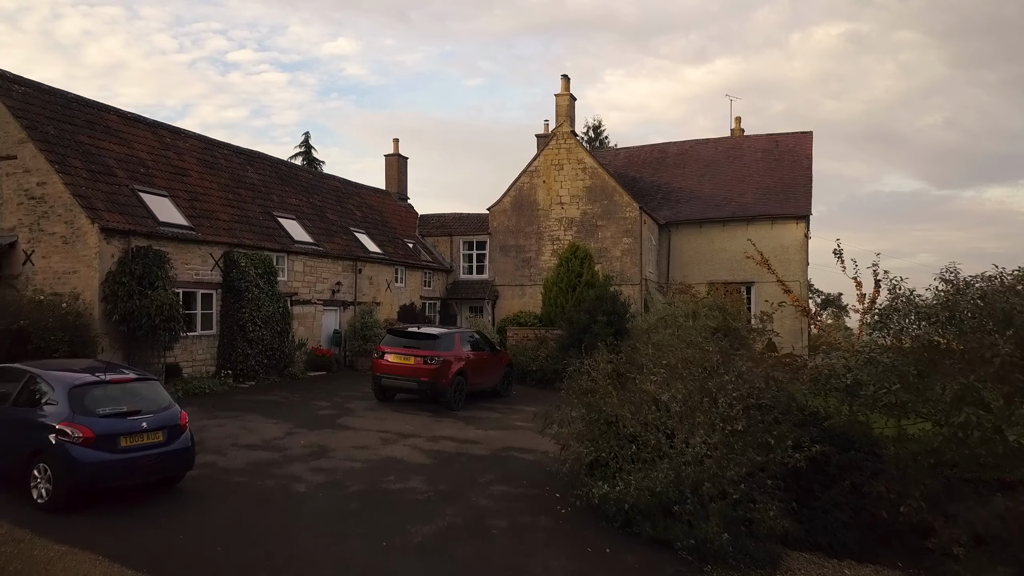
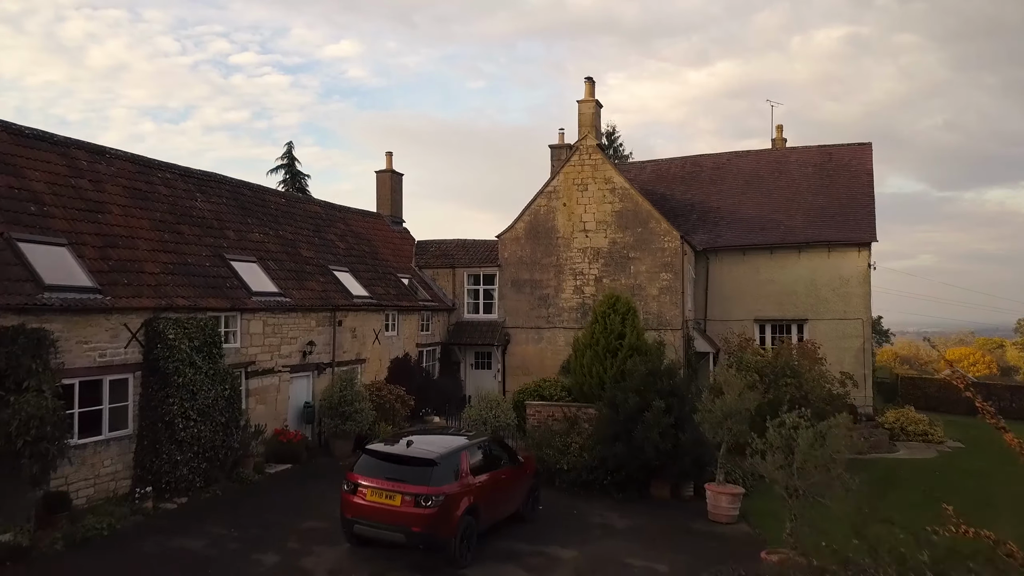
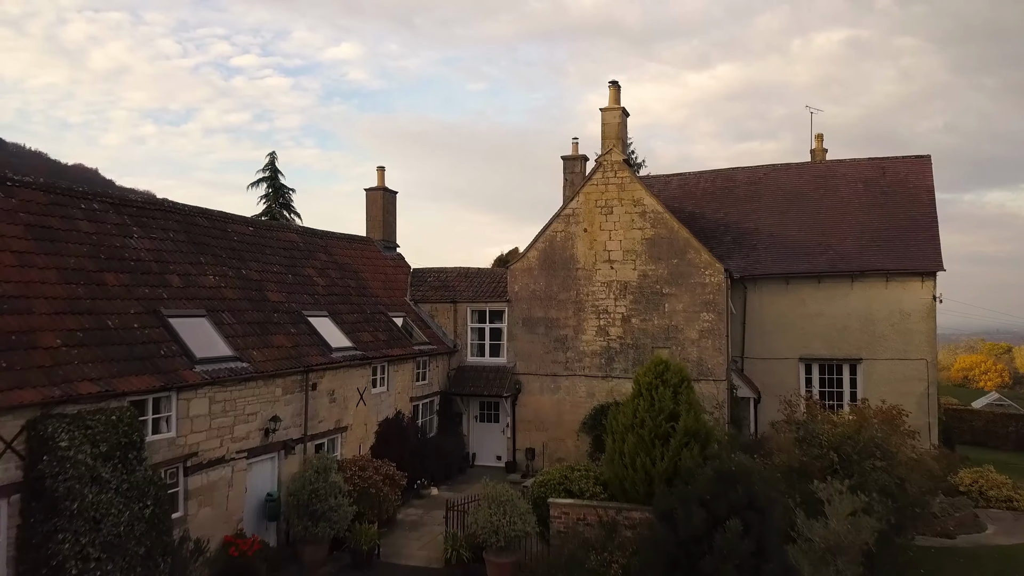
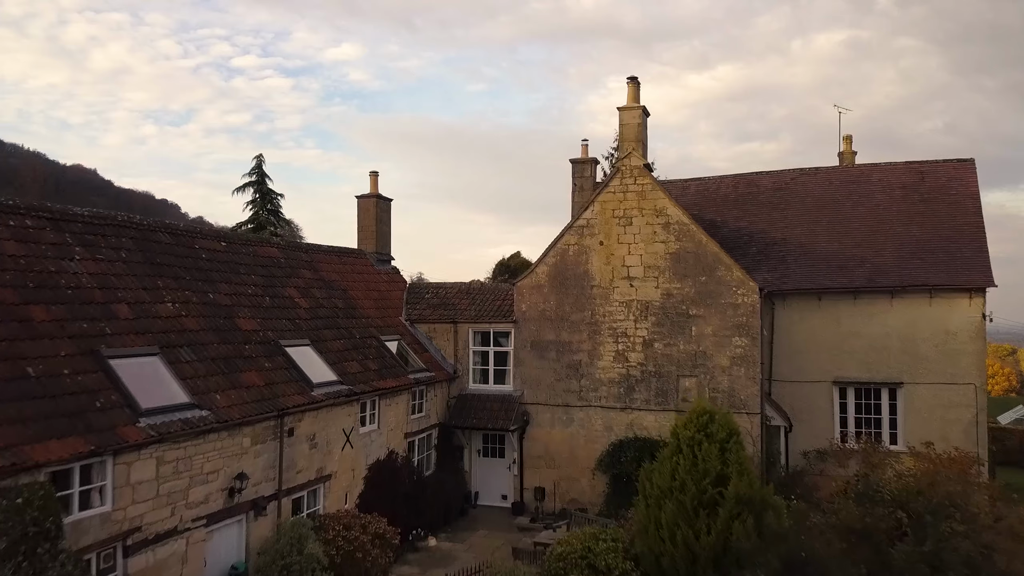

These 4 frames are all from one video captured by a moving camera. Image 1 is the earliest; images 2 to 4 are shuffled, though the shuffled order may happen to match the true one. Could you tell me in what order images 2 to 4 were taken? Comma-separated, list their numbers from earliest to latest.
2, 3, 4
